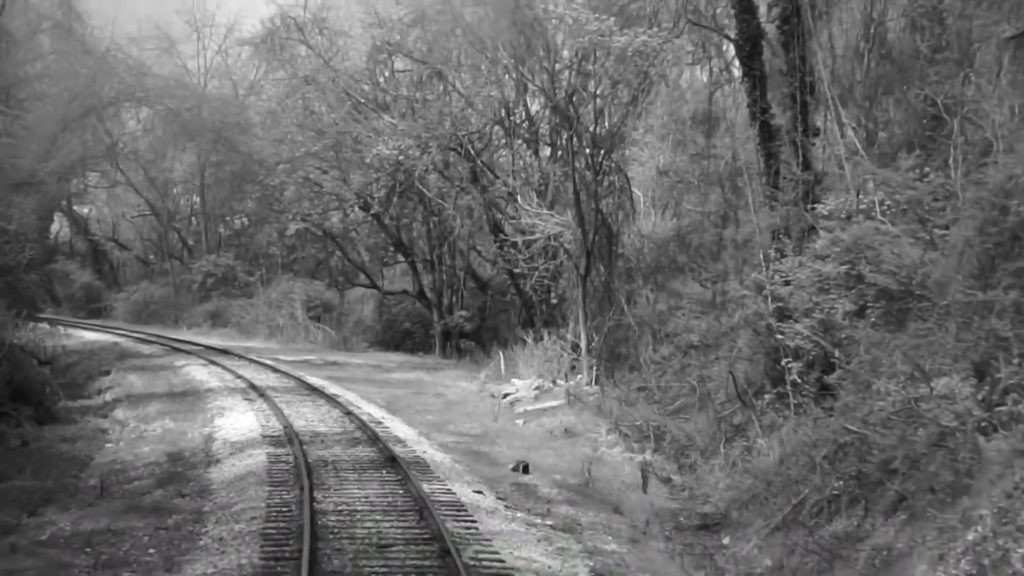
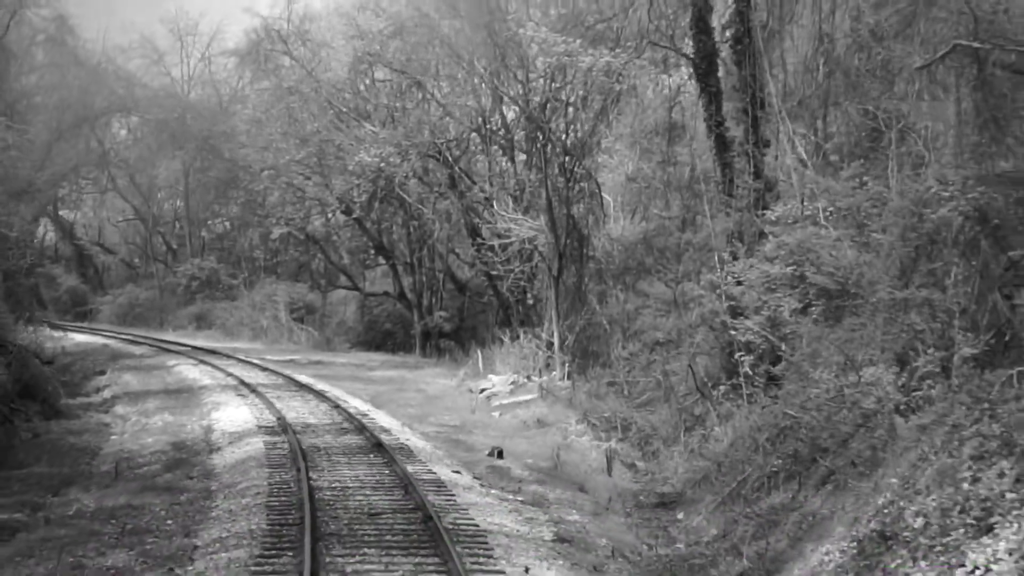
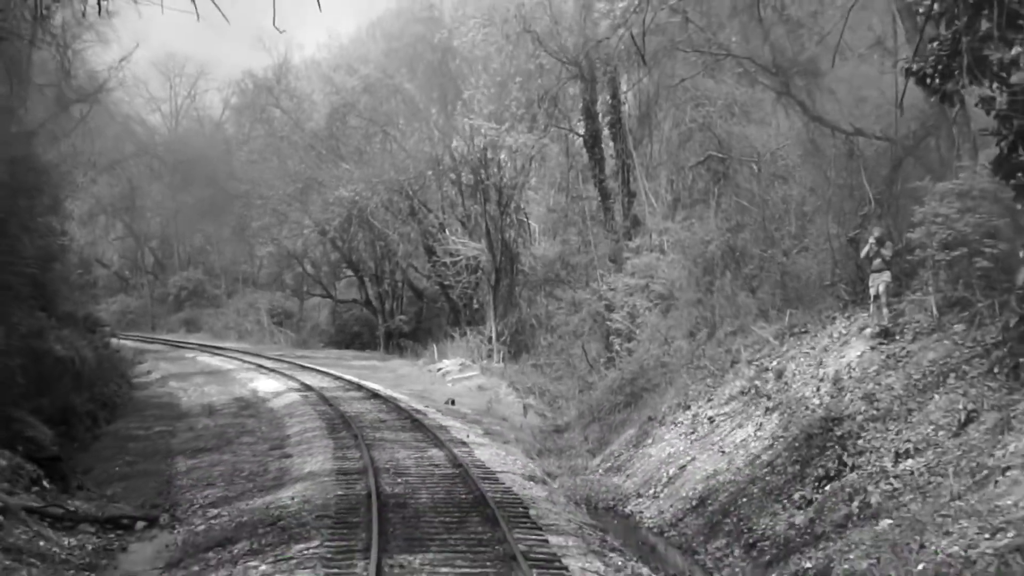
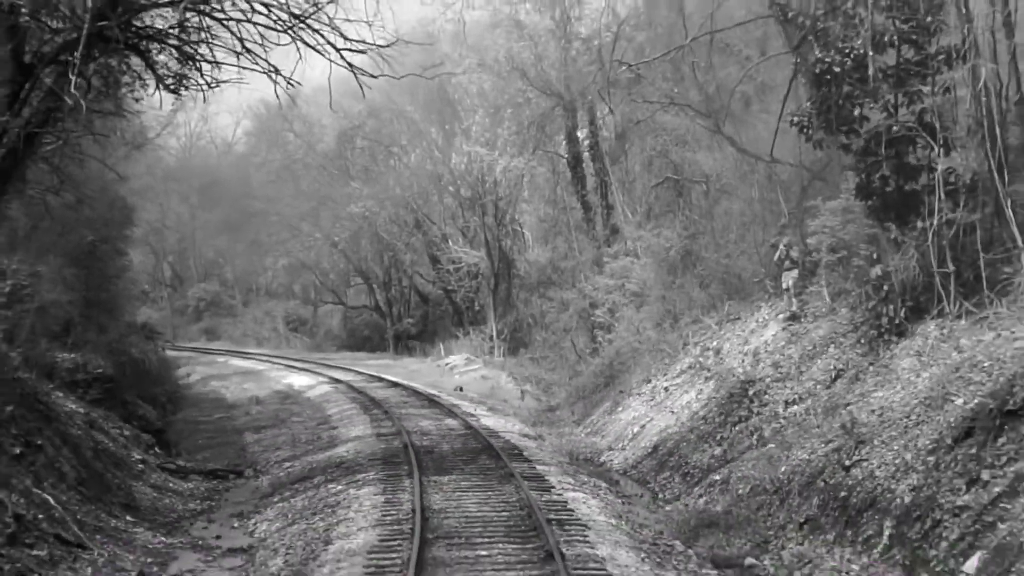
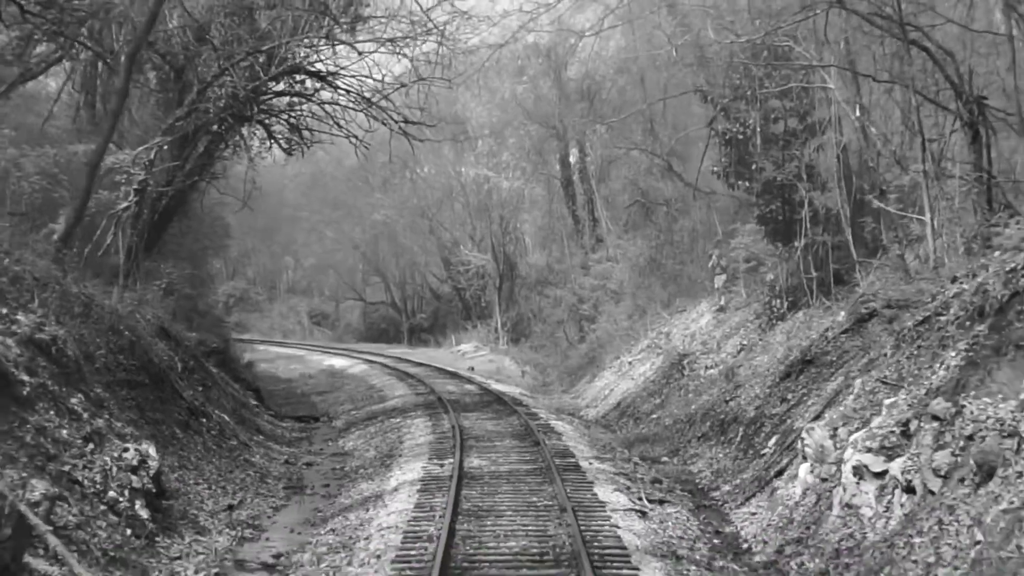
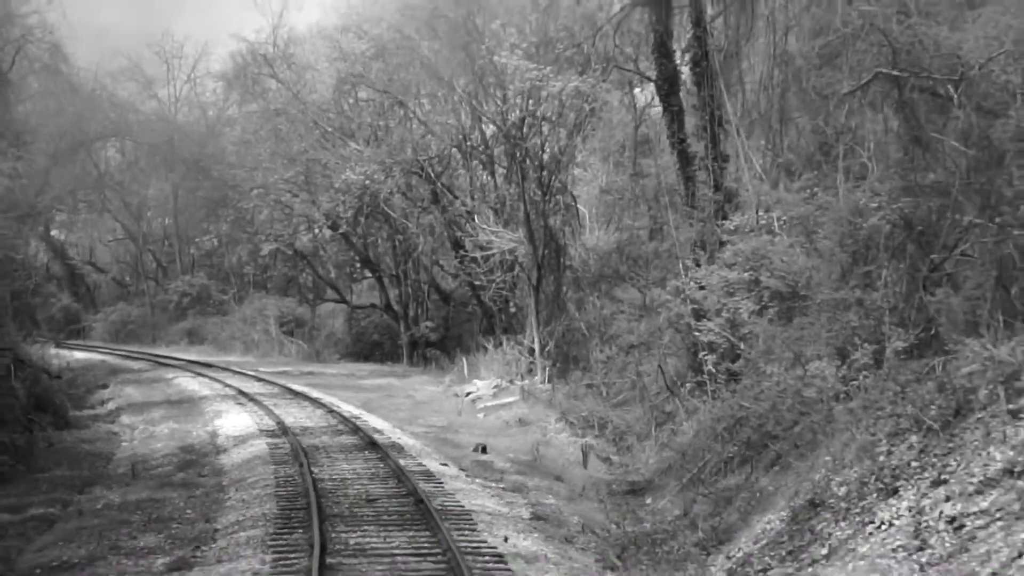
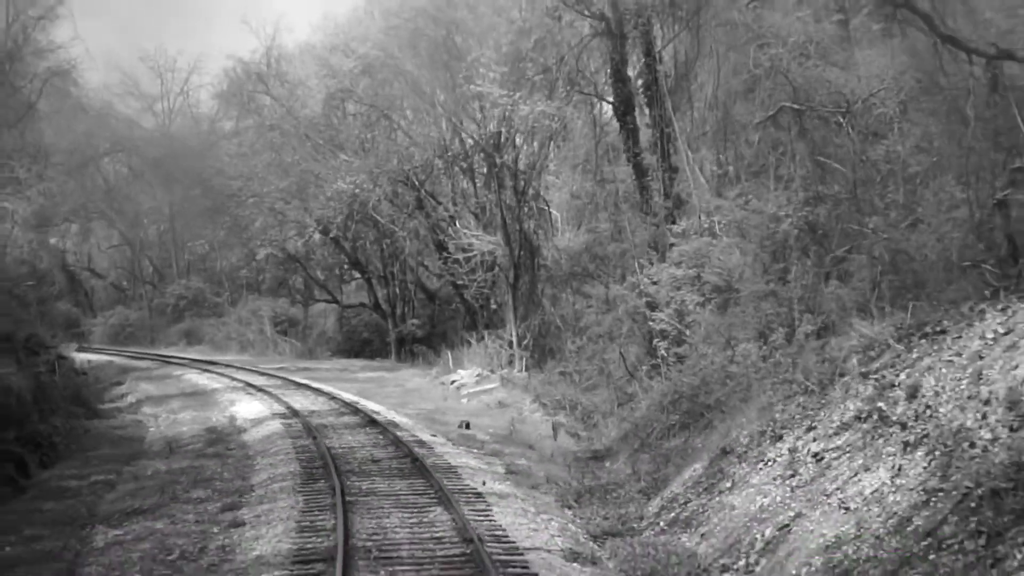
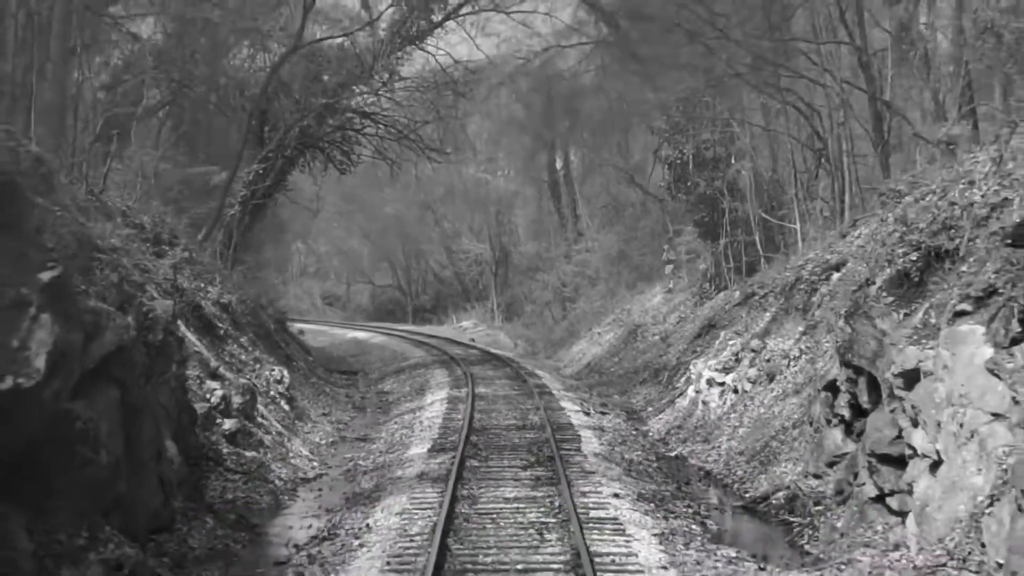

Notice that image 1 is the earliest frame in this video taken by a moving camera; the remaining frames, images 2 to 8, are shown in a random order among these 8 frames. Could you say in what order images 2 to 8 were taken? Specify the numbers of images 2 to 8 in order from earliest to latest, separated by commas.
2, 6, 7, 3, 4, 5, 8
